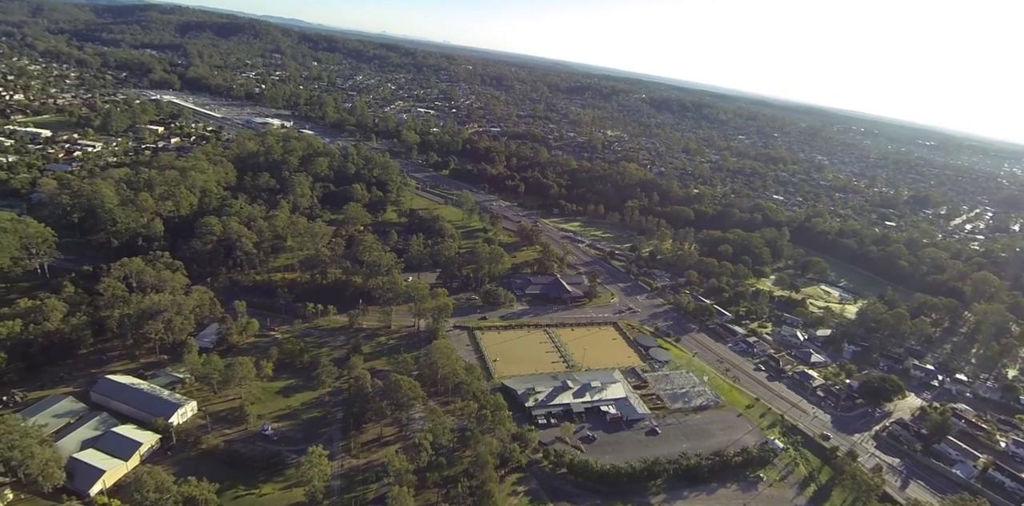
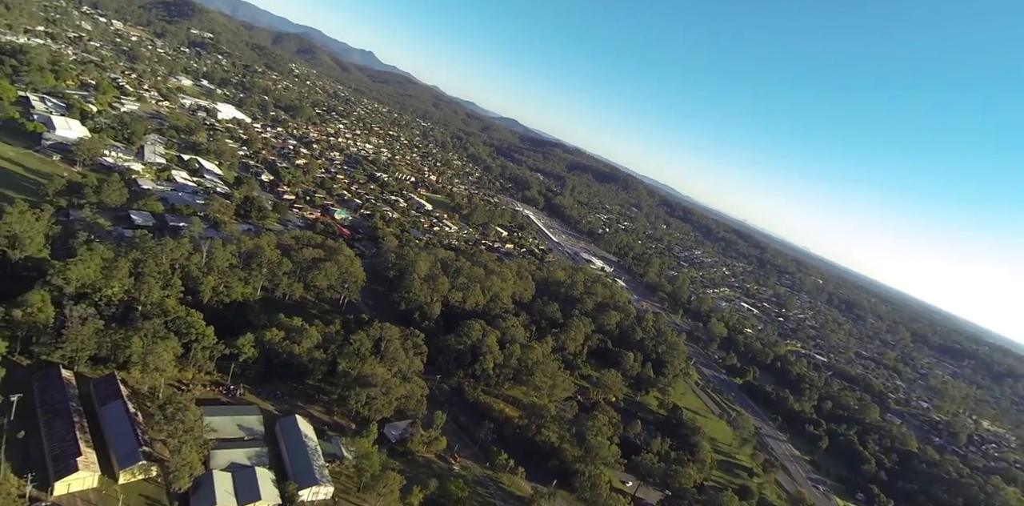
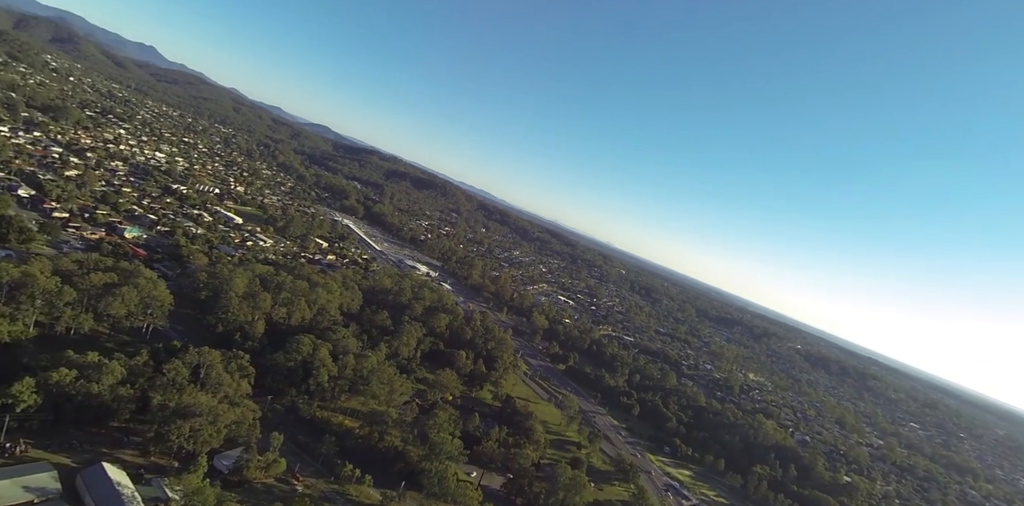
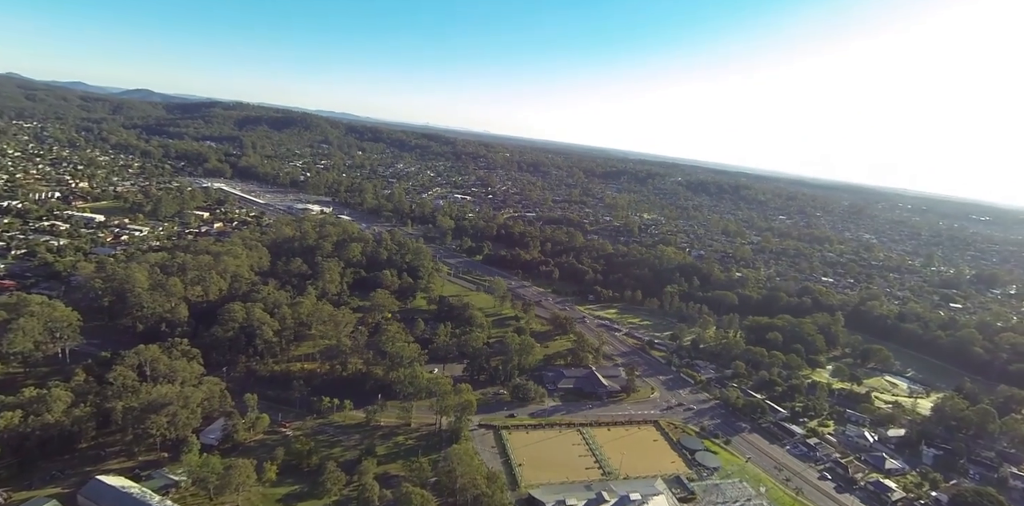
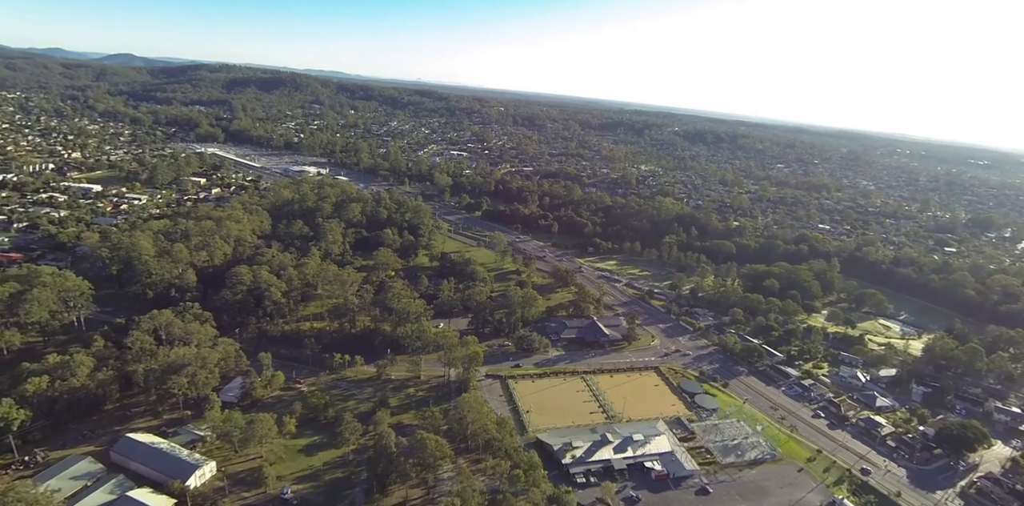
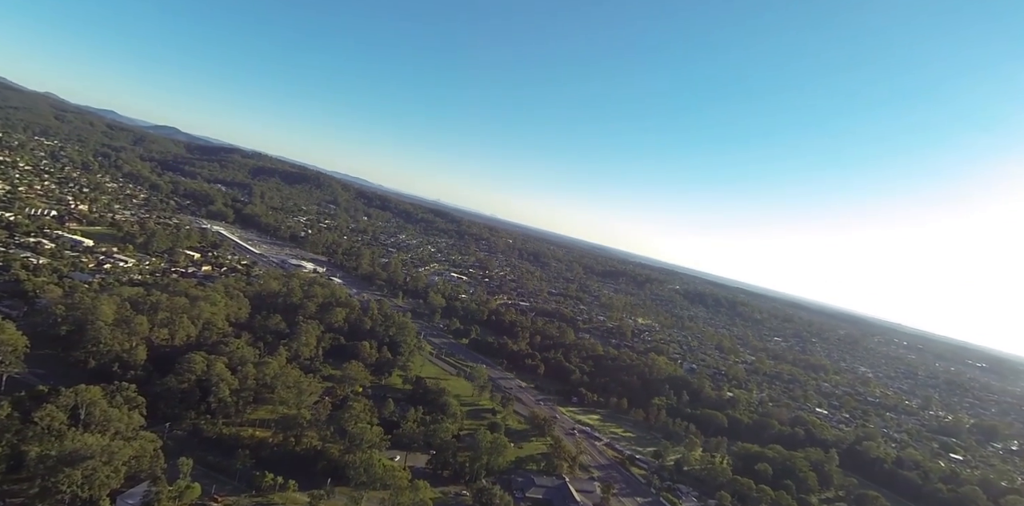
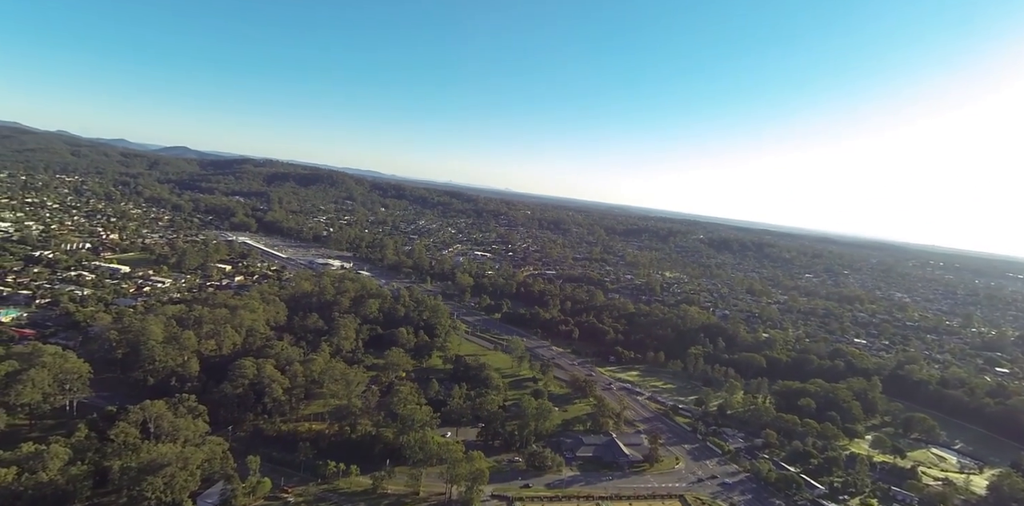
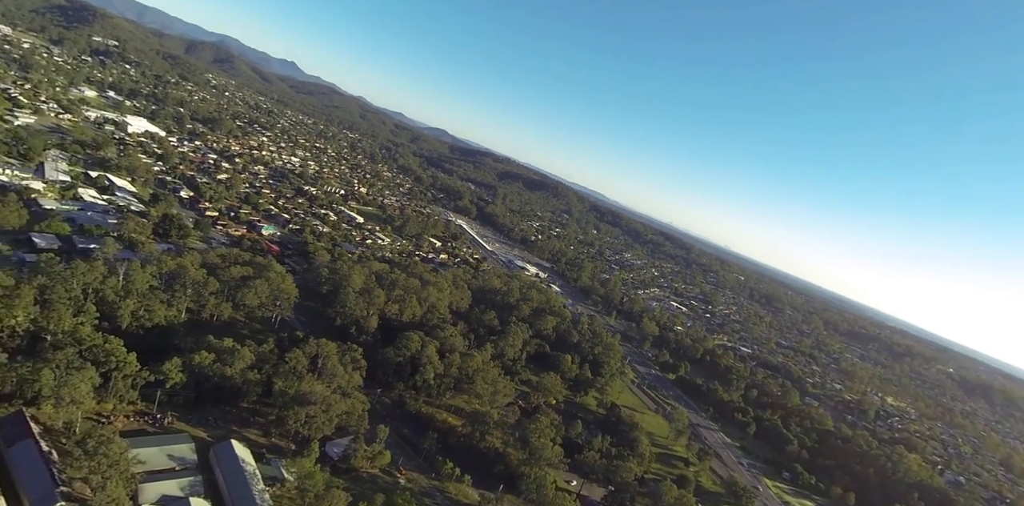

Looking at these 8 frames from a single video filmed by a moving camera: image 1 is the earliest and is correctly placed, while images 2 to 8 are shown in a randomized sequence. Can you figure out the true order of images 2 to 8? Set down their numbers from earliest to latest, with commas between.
5, 4, 7, 6, 3, 8, 2
